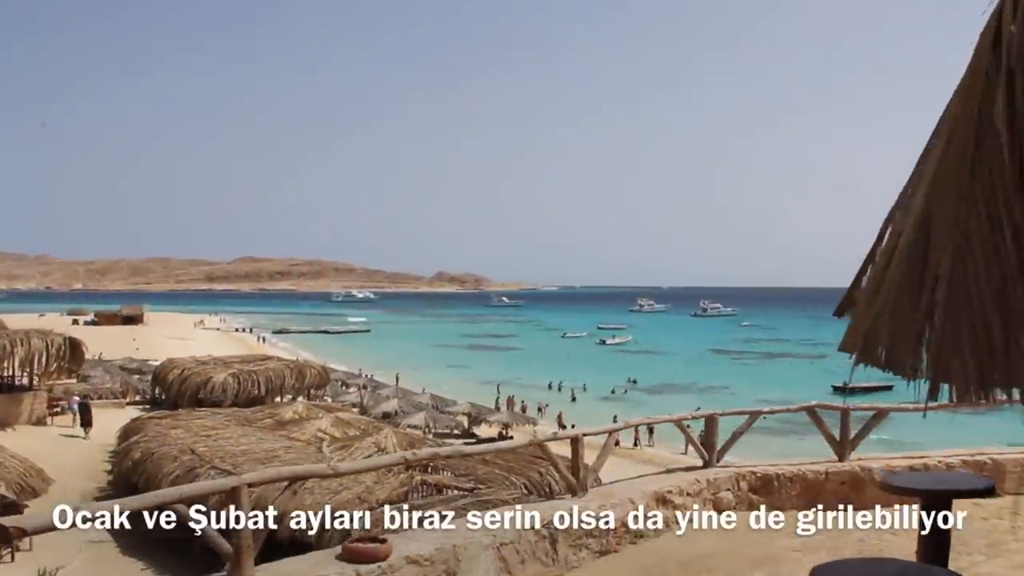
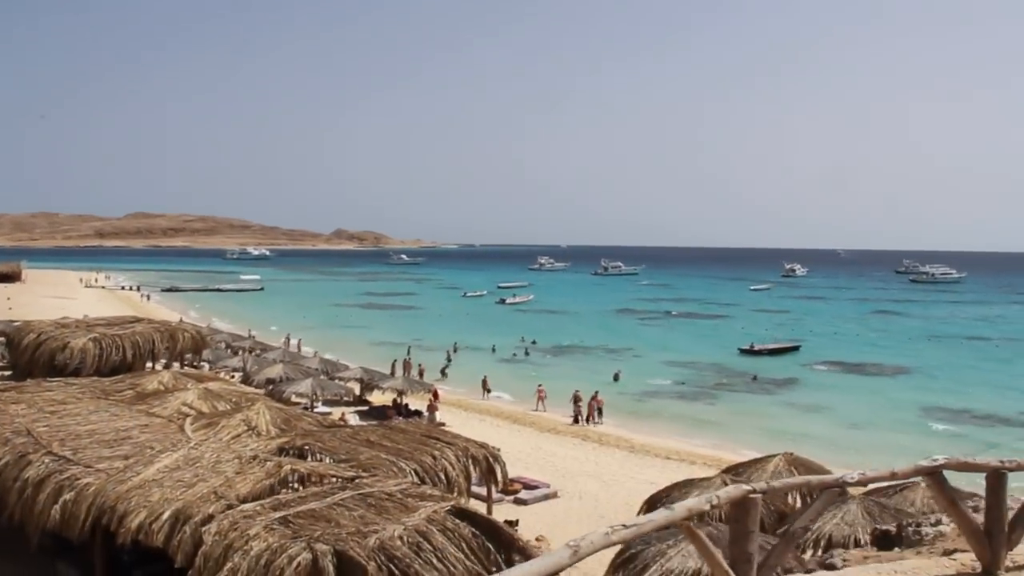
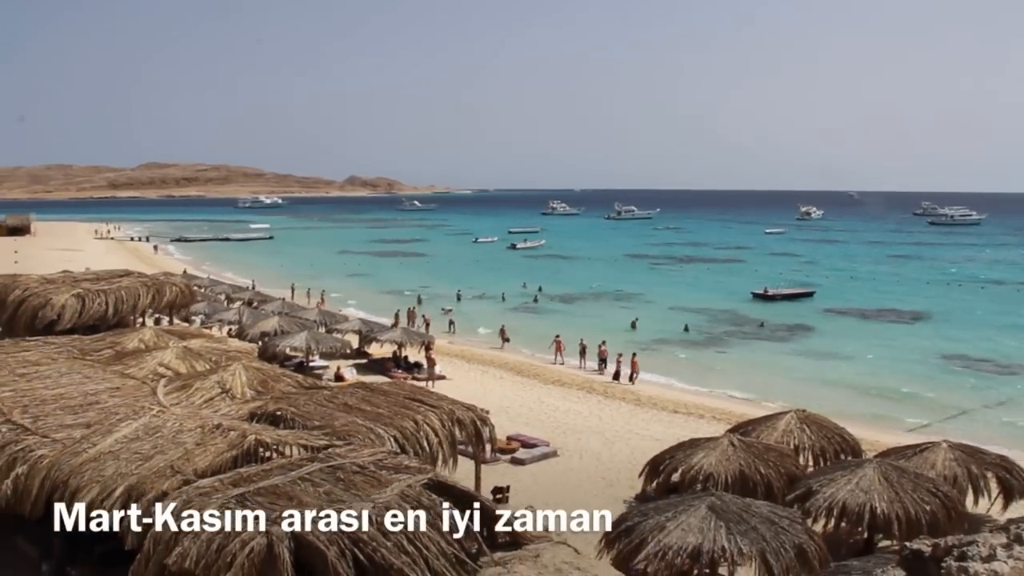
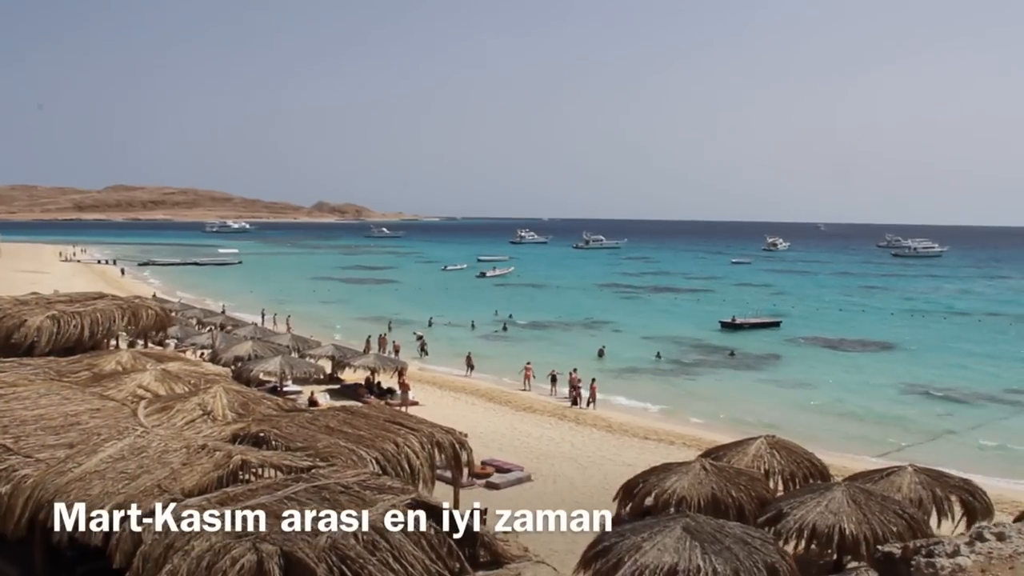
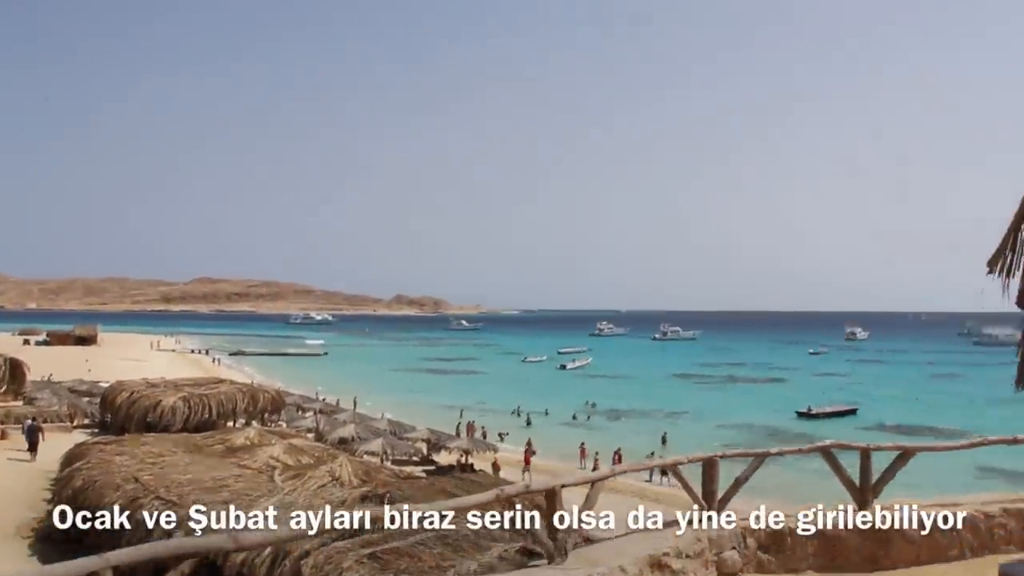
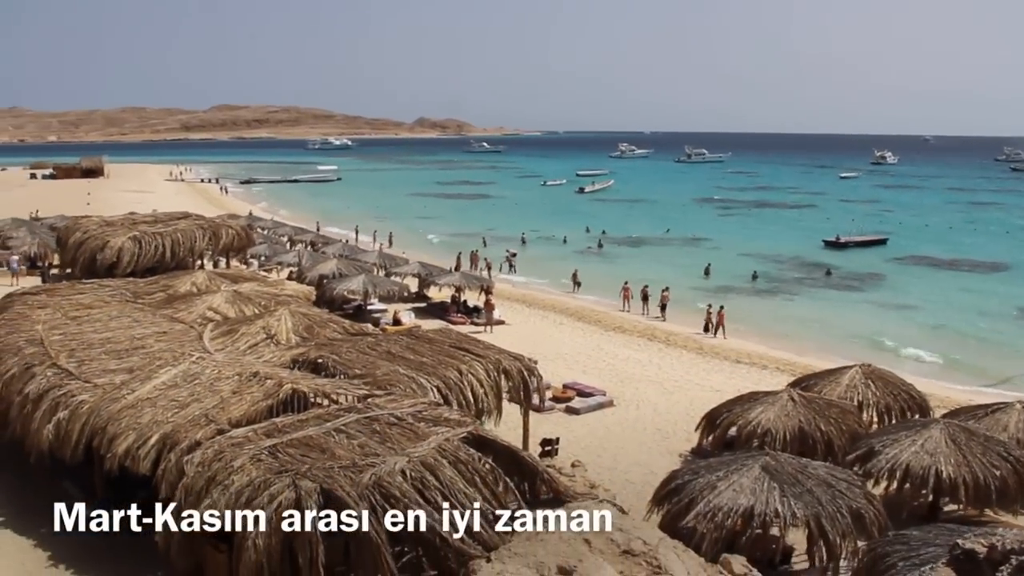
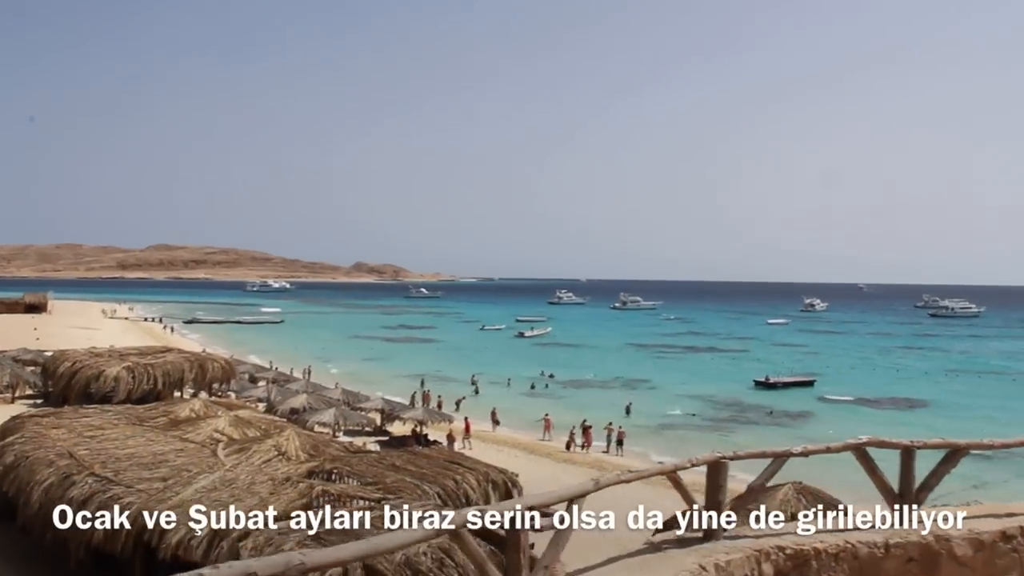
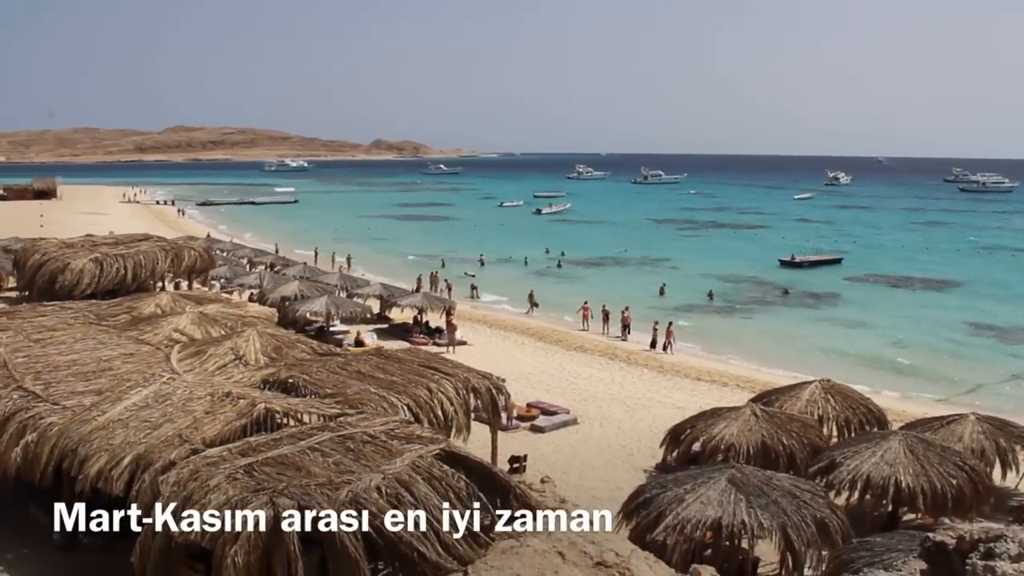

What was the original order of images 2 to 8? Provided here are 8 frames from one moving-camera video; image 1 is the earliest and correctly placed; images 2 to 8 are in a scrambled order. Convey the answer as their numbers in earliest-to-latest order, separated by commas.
5, 7, 2, 4, 3, 8, 6
